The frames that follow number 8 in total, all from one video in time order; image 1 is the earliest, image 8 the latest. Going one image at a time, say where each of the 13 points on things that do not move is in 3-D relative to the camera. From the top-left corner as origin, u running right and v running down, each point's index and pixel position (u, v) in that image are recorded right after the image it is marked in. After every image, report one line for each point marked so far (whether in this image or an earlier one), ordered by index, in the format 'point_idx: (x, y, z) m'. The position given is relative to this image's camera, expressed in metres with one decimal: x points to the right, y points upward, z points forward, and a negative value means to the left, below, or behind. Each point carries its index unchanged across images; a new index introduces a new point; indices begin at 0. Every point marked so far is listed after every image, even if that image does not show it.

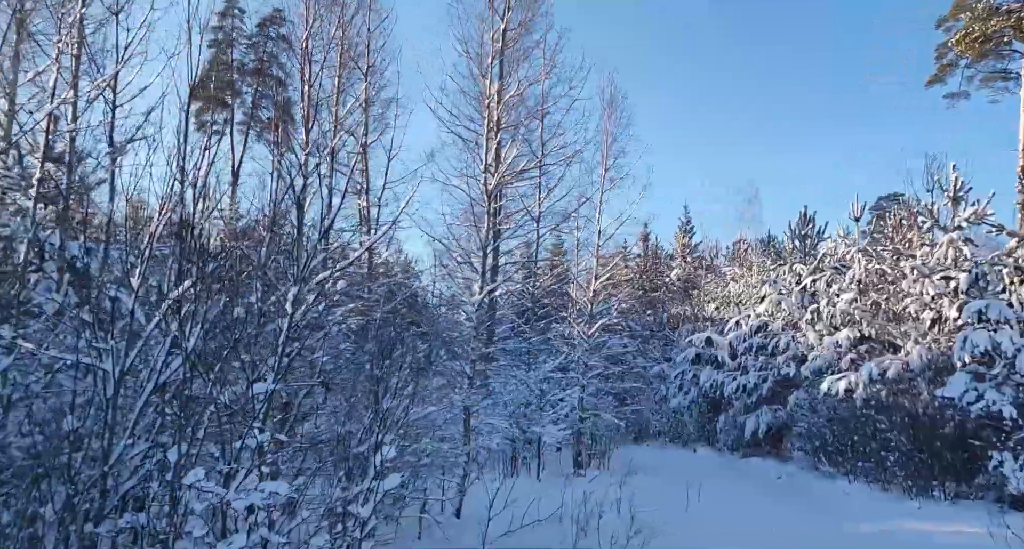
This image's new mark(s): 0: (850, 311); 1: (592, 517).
0: (+8.3, -0.9, +15.9) m
1: (+0.6, -3.0, +8.1) m
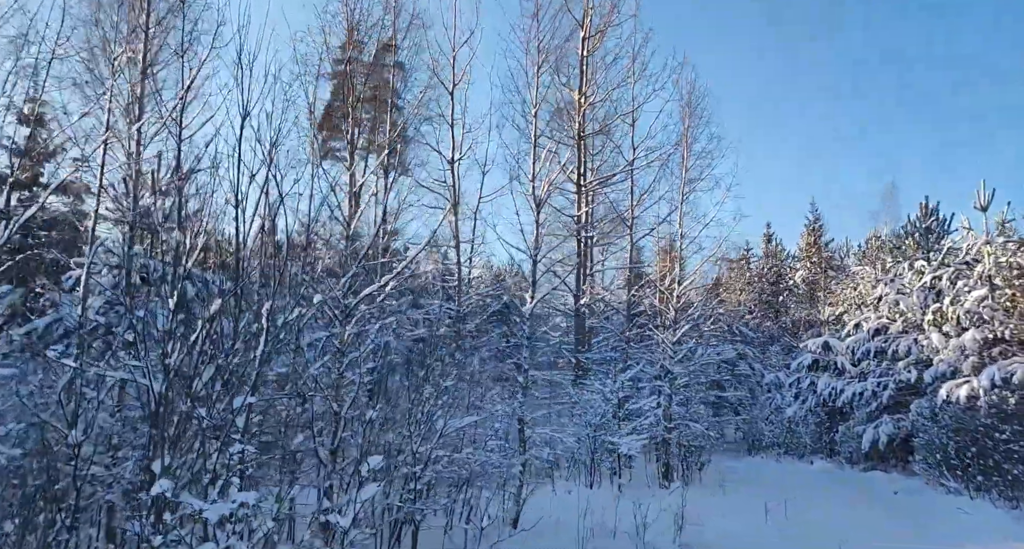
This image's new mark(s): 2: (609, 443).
0: (+10.2, -0.8, +14.2) m
1: (+1.3, -3.1, +7.7) m
2: (+1.8, -3.3, +12.7) m
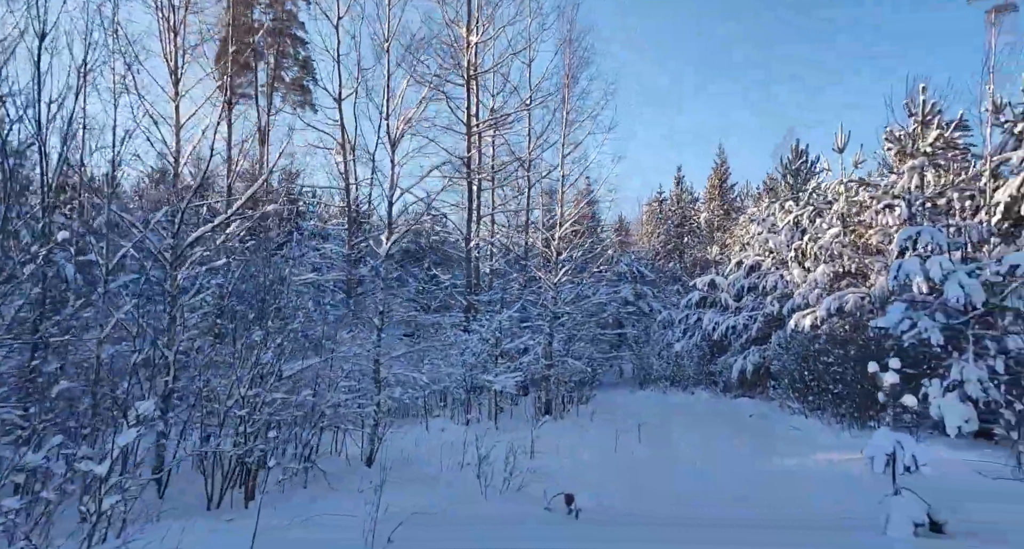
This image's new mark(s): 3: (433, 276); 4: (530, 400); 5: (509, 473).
0: (+7.5, +0.7, +15.4) m
1: (-0.5, -2.3, +8.0) m
2: (-0.6, -2.1, +13.0) m
3: (-2.0, -0.1, +16.8) m
4: (+0.4, -3.1, +15.8) m
5: (-0.3, -2.2, +7.3) m
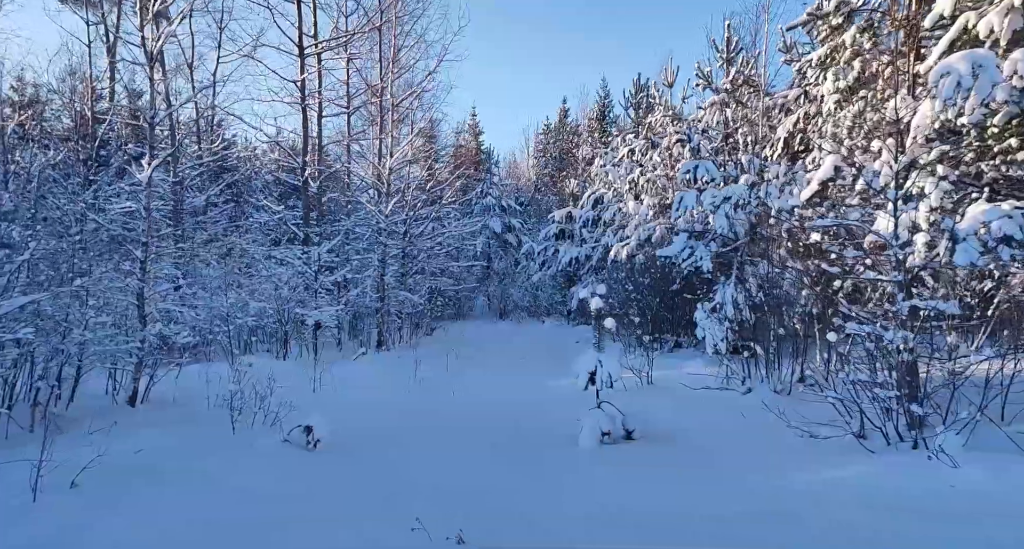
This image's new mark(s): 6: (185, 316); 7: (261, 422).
0: (+3.5, +2.4, +16.1) m
1: (-3.0, -1.5, +7.7) m
2: (-4.1, -0.8, +12.6) m
3: (-6.1, +1.6, +15.9) m
4: (-3.6, -1.4, +15.6) m
5: (-2.8, -1.5, +7.1) m
6: (-4.5, -0.6, +9.0) m
7: (-2.7, -1.6, +6.9) m
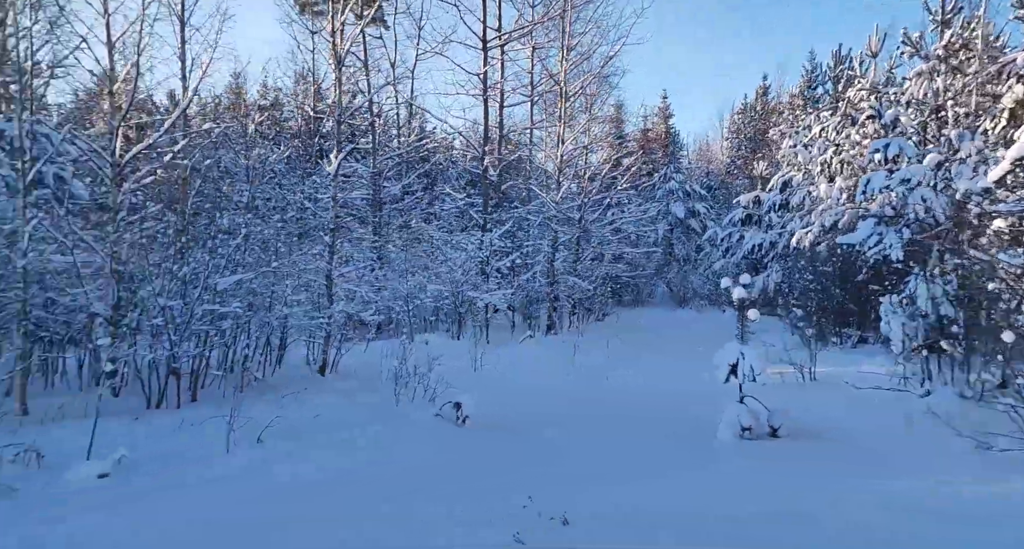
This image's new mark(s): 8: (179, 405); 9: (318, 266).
0: (+7.5, +2.6, +14.5) m
1: (-1.1, -1.3, +8.4) m
2: (-0.8, -0.5, +13.3) m
3: (-1.8, +2.0, +17.0) m
4: (+0.5, -1.1, +16.1) m
5: (-1.1, -1.3, +7.7) m
6: (-2.2, -0.3, +10.0) m
7: (-1.1, -1.4, +7.5) m
8: (-3.5, -1.4, +6.8) m
9: (-2.7, +0.1, +9.0) m
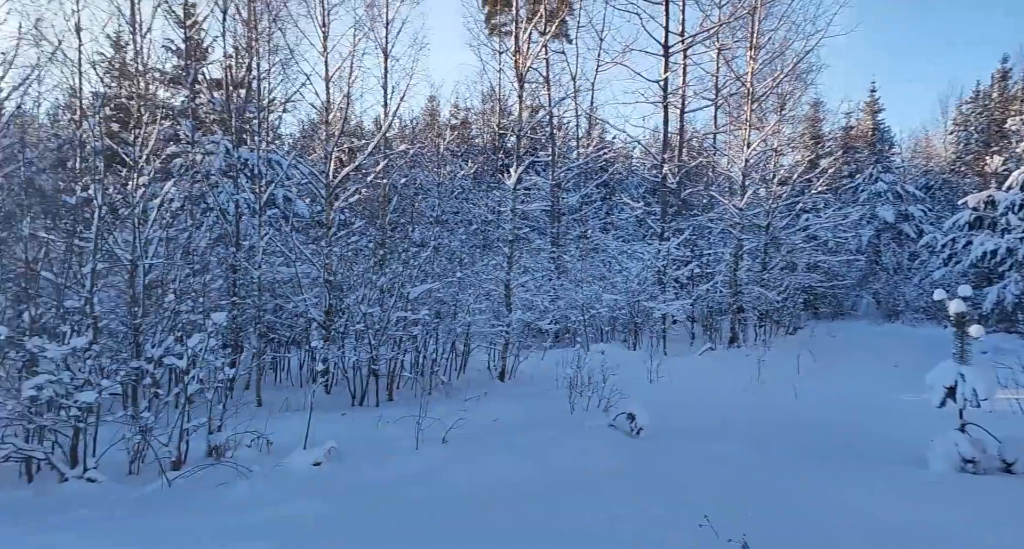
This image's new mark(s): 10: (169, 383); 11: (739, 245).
0: (+11.1, +2.4, +12.1) m
1: (+1.1, -1.4, +8.5) m
2: (+2.8, -0.7, +13.1) m
3: (+2.8, +1.8, +17.0) m
4: (+4.8, -1.3, +15.4) m
5: (+1.0, -1.4, +7.8) m
6: (+0.6, -0.5, +10.3) m
7: (+1.0, -1.5, +7.6) m
8: (-1.6, -1.5, +7.6) m
9: (-0.2, 0.0, +9.4) m
10: (-2.7, -0.9, +5.1) m
11: (+5.2, +0.7, +15.0) m
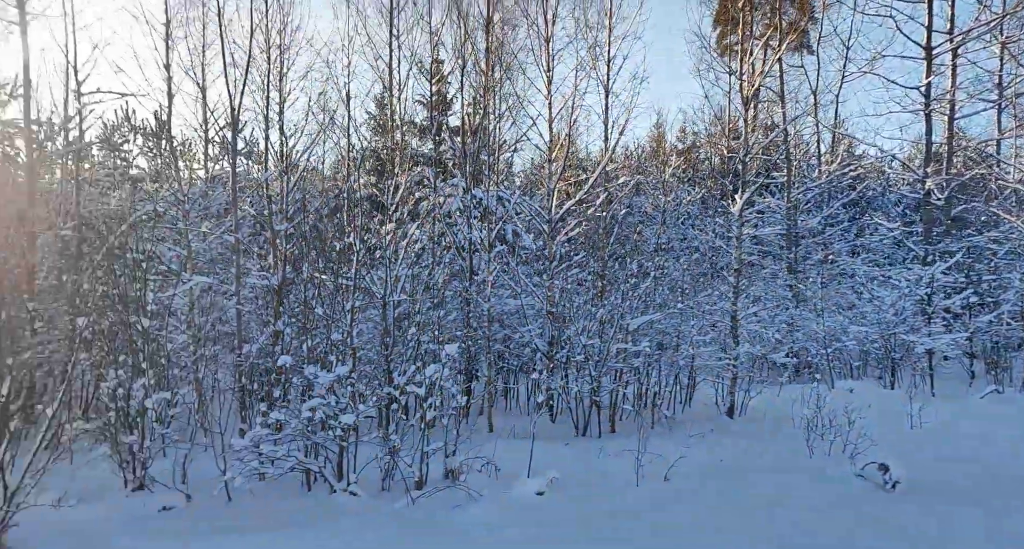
0: (+14.5, +2.0, +7.7) m
1: (+3.9, -1.8, +7.6) m
2: (+7.0, -1.2, +11.4) m
3: (+8.4, +1.2, +15.1) m
4: (+9.7, -1.9, +12.8) m
5: (+3.5, -1.8, +7.0) m
6: (+3.9, -0.9, +9.5) m
7: (+3.4, -1.9, +6.8) m
8: (+1.0, -1.9, +7.7) m
9: (+2.9, -0.4, +9.0) m
10: (-0.9, -1.2, +5.7) m
11: (+9.9, +0.1, +12.4) m
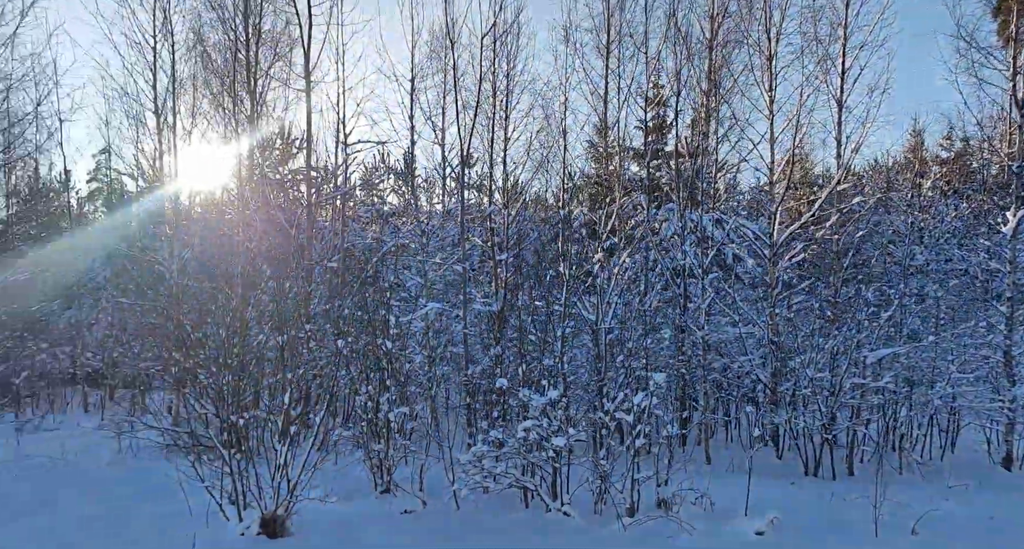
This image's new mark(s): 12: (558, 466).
0: (+16.1, +1.8, +2.7) m
1: (+6.1, -2.0, +5.9) m
2: (+10.3, -1.5, +8.5) m
3: (+12.8, +0.7, +11.6) m
4: (+13.3, -2.2, +9.0) m
5: (+5.5, -2.0, +5.5) m
6: (+6.8, -1.2, +7.8) m
7: (+5.4, -2.1, +5.4) m
8: (+3.4, -2.2, +7.0) m
9: (+5.7, -0.8, +7.6) m
10: (+1.0, -1.4, +5.8) m
11: (+13.4, -0.2, +8.5) m
12: (+0.4, -1.6, +5.5) m
